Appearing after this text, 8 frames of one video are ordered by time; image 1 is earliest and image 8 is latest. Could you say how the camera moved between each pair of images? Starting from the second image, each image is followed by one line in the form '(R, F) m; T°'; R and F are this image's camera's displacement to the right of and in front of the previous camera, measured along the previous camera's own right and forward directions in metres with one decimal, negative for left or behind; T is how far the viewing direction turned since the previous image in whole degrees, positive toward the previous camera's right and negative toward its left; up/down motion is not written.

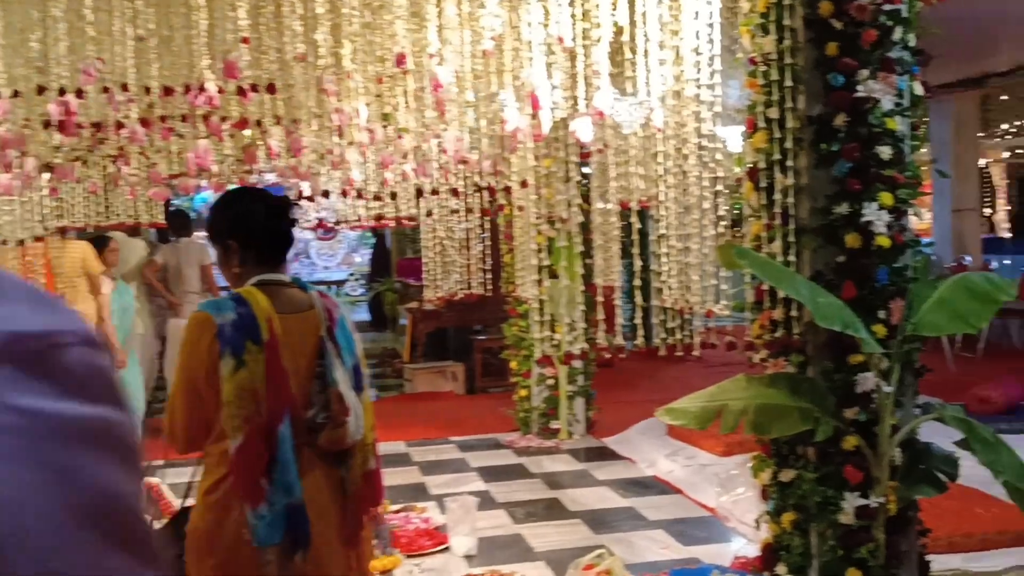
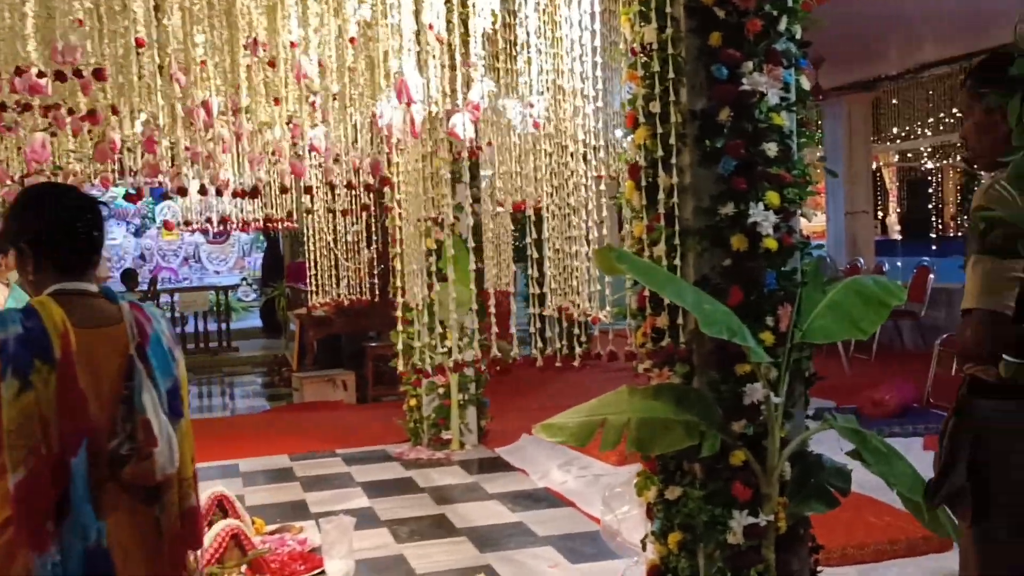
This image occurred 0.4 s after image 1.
(+0.1, +0.2) m; +5°
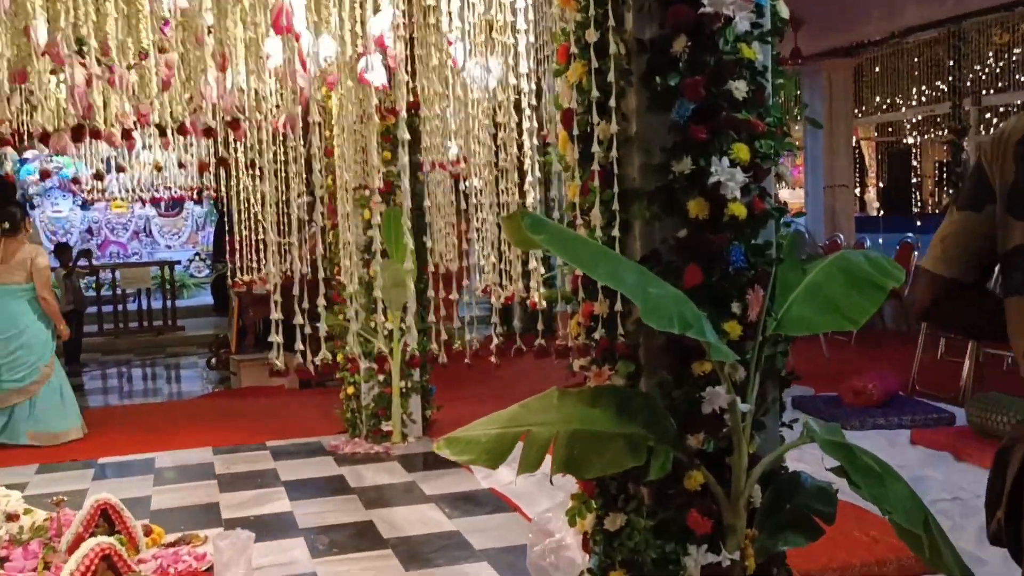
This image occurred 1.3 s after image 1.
(+0.2, +0.6) m; +1°
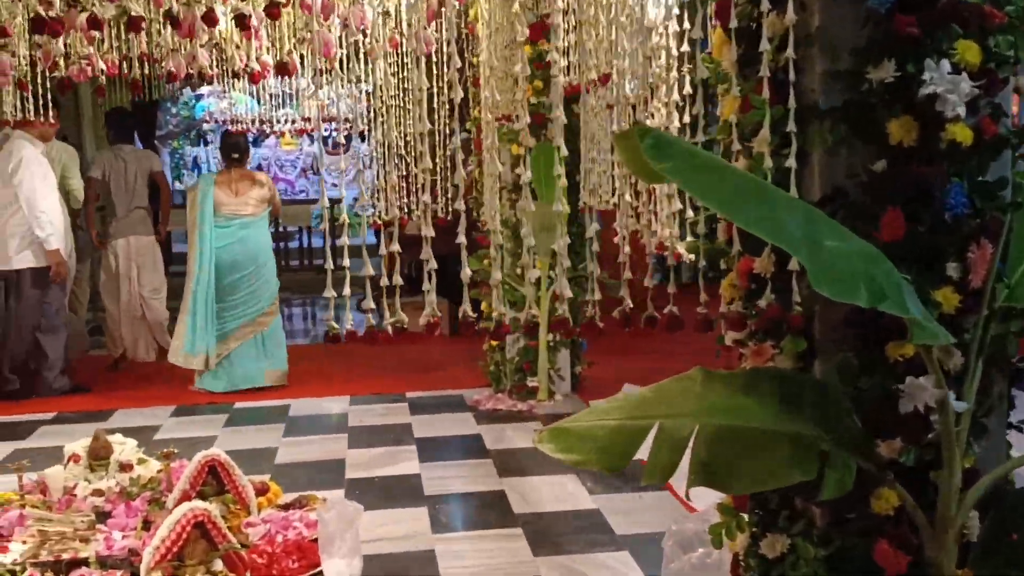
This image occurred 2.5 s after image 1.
(+0.1, +0.5) m; -9°
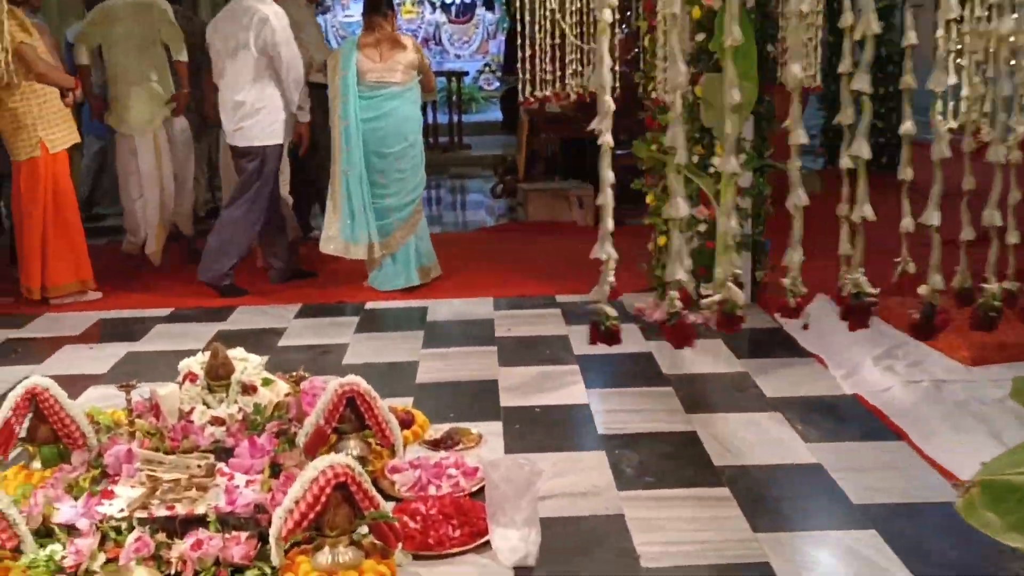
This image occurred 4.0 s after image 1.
(-0.3, +0.7) m; -6°
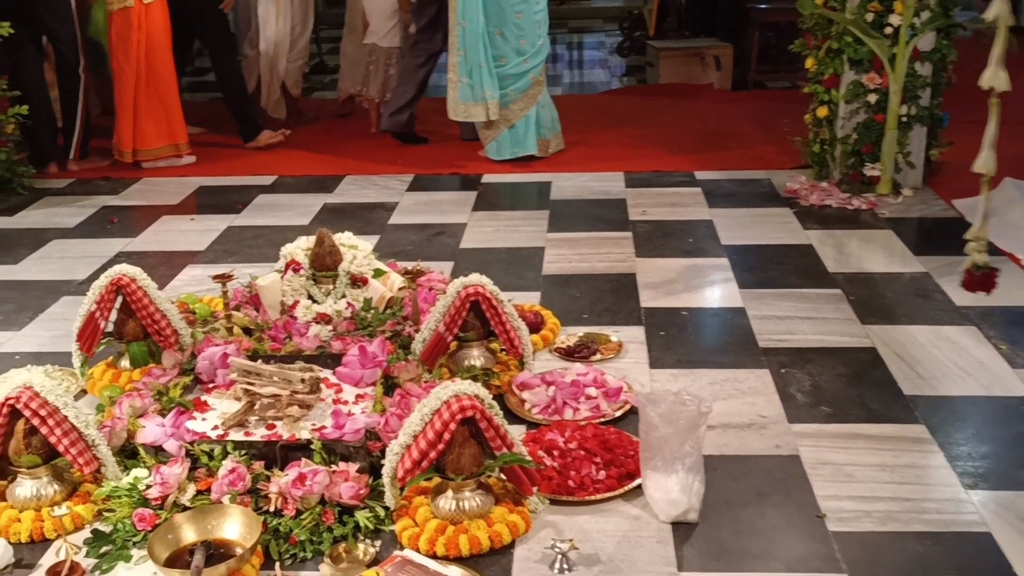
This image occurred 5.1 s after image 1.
(-0.1, +0.4) m; -5°
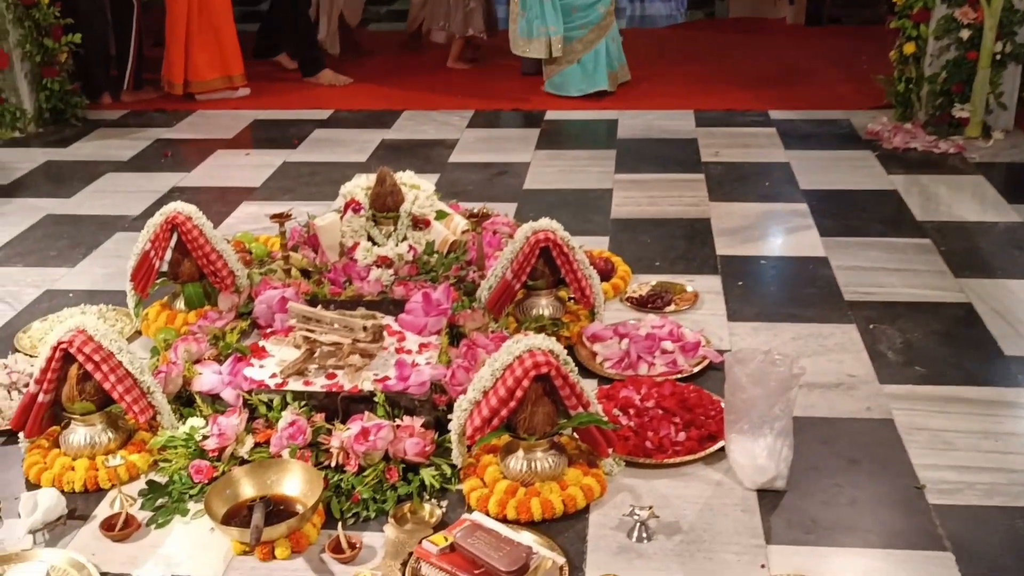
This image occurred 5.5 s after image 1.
(-0.1, +0.1) m; -2°
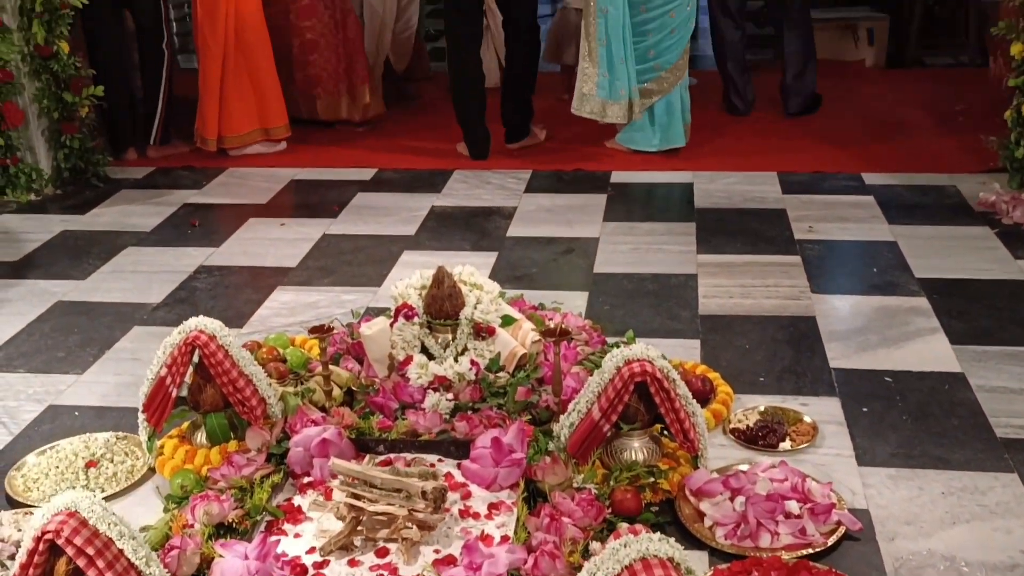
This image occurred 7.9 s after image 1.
(-0.1, +0.4) m; -2°
